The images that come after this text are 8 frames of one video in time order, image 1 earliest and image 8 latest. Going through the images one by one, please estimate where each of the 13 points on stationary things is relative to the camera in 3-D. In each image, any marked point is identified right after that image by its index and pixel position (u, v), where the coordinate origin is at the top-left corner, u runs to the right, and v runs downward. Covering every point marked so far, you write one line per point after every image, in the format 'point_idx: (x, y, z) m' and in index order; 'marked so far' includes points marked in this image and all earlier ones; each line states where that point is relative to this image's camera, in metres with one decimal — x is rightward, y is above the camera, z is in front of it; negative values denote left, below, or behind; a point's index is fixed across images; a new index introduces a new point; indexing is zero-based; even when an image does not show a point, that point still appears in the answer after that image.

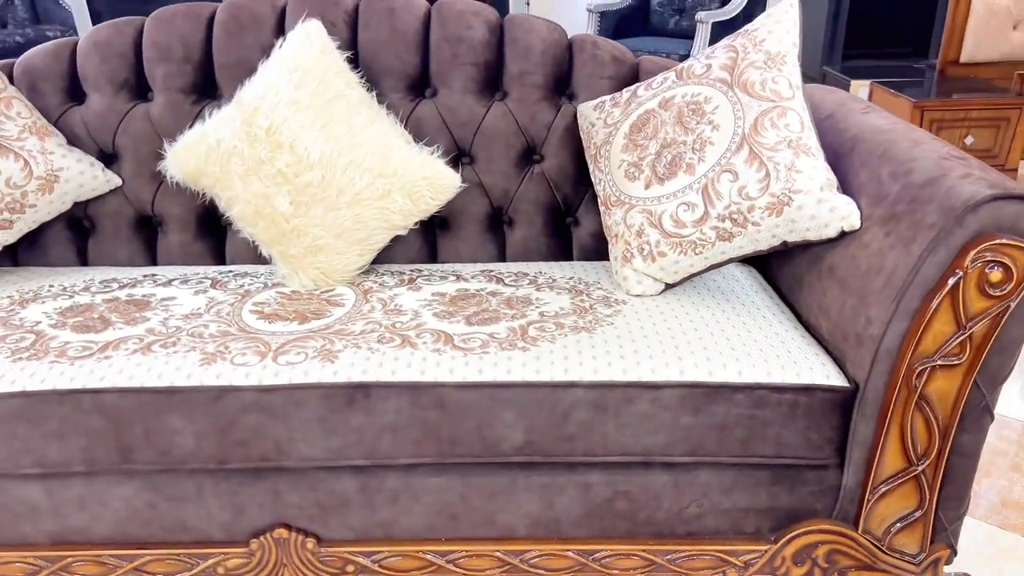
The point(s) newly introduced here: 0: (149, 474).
0: (-0.5, -0.3, +1.2) m
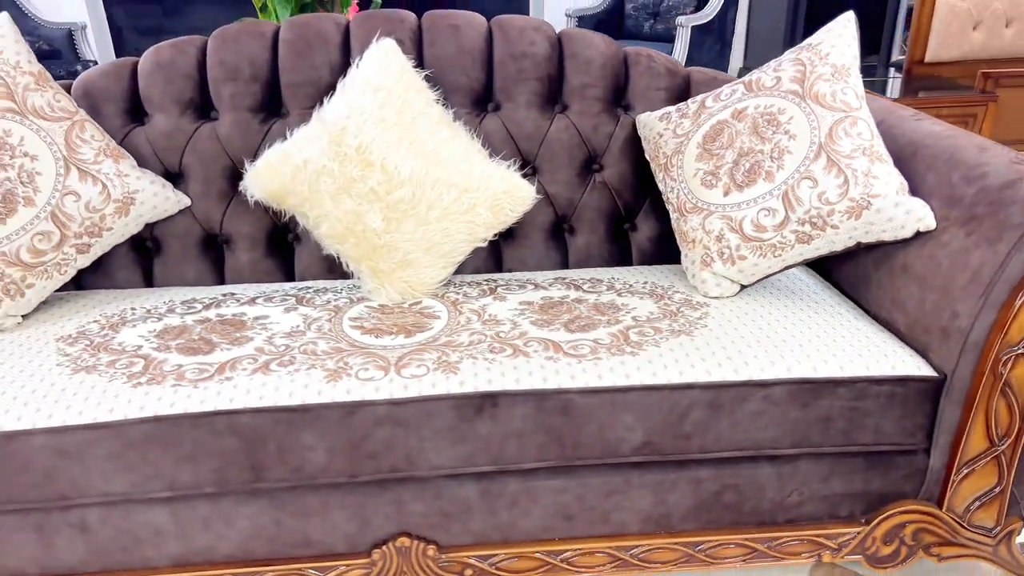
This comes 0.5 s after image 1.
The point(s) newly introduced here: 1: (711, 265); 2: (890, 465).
0: (-0.3, -0.3, +1.2) m
1: (+0.3, 0.0, +1.4) m
2: (+0.6, -0.3, +1.3) m
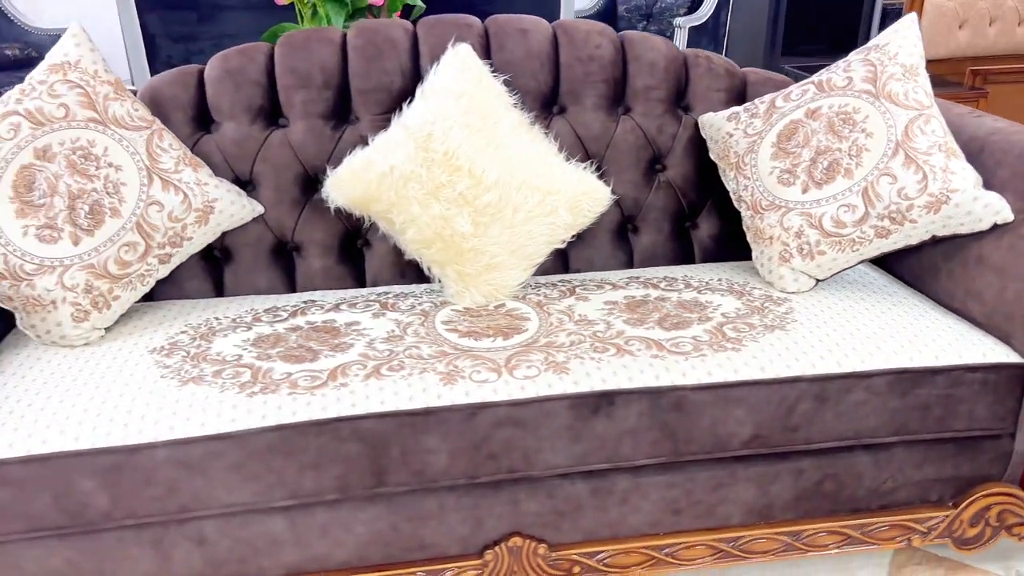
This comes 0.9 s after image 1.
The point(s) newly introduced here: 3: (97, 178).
0: (-0.2, -0.3, +1.2) m
1: (+0.5, +0.1, +1.5) m
2: (+0.7, -0.3, +1.3) m
3: (-0.7, +0.2, +1.3) m
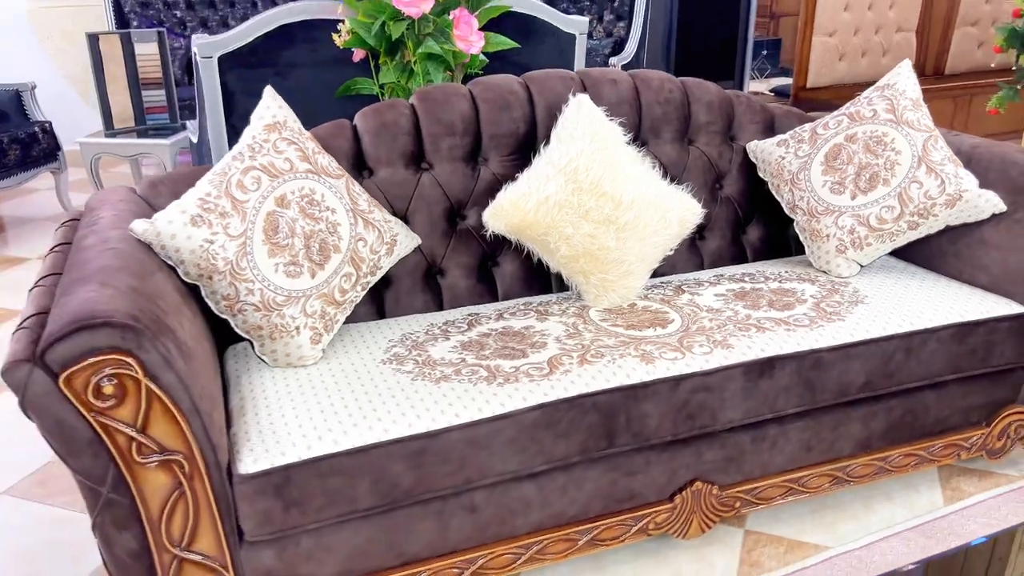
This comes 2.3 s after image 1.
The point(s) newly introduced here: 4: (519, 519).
0: (+0.2, -0.3, +1.5) m
1: (+0.8, +0.1, +1.9) m
2: (+1.1, -0.2, +1.8) m
3: (-0.4, +0.1, +1.6) m
4: (0.0, -0.4, +1.5) m
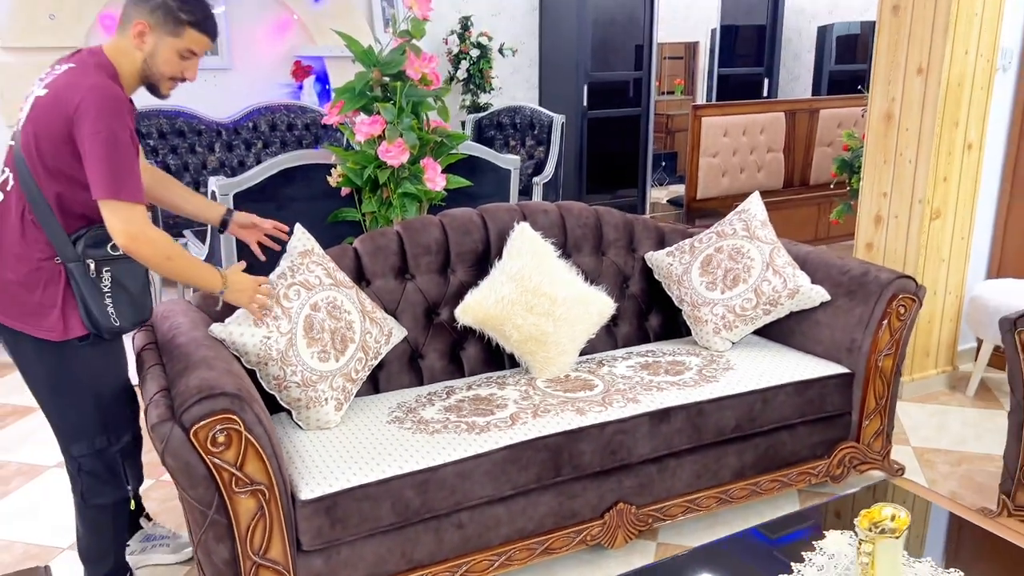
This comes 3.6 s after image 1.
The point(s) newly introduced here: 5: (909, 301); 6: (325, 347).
0: (+0.1, -0.5, +2.1) m
1: (+0.6, -0.1, +2.6) m
2: (+1.0, -0.4, +2.5) m
3: (-0.4, -0.1, +2.1) m
4: (0.0, -0.6, +2.0) m
5: (+1.2, 0.0, +2.4) m
6: (-0.5, -0.1, +2.1) m
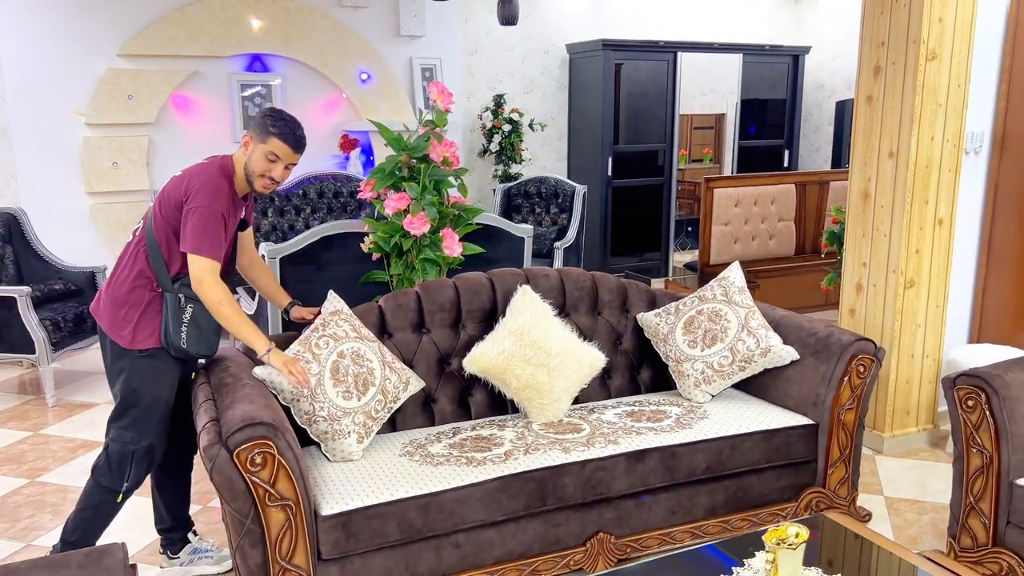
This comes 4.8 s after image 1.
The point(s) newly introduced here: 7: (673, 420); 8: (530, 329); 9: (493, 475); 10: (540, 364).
0: (+0.1, -0.6, +2.4) m
1: (+0.7, -0.3, +2.9) m
2: (+1.0, -0.6, +2.7) m
3: (-0.4, -0.2, +2.5) m
4: (-0.1, -0.7, +2.3) m
5: (+1.2, -0.2, +2.7) m
6: (-0.5, -0.3, +2.4) m
7: (+0.5, -0.4, +2.7) m
8: (+0.1, -0.1, +2.7) m
9: (-0.1, -0.5, +2.3) m
10: (+0.1, -0.3, +2.7) m
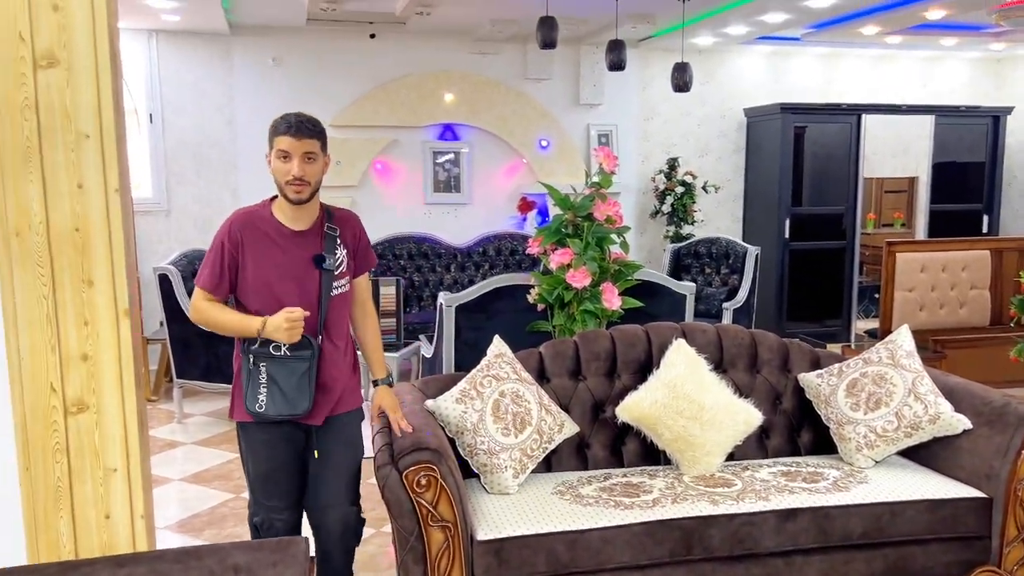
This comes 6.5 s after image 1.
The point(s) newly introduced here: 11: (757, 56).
0: (+0.5, -0.8, +2.5) m
1: (+1.2, -0.5, +2.8) m
2: (+1.4, -0.8, +2.6) m
3: (0.0, -0.4, +2.7) m
4: (+0.3, -0.9, +2.4) m
5: (+1.7, -0.4, +2.6) m
6: (0.0, -0.4, +2.6) m
7: (+1.0, -0.6, +2.7) m
8: (+0.6, -0.3, +2.8) m
9: (+0.4, -0.7, +2.4) m
10: (+0.6, -0.4, +2.8) m
11: (+2.0, +1.9, +6.9) m
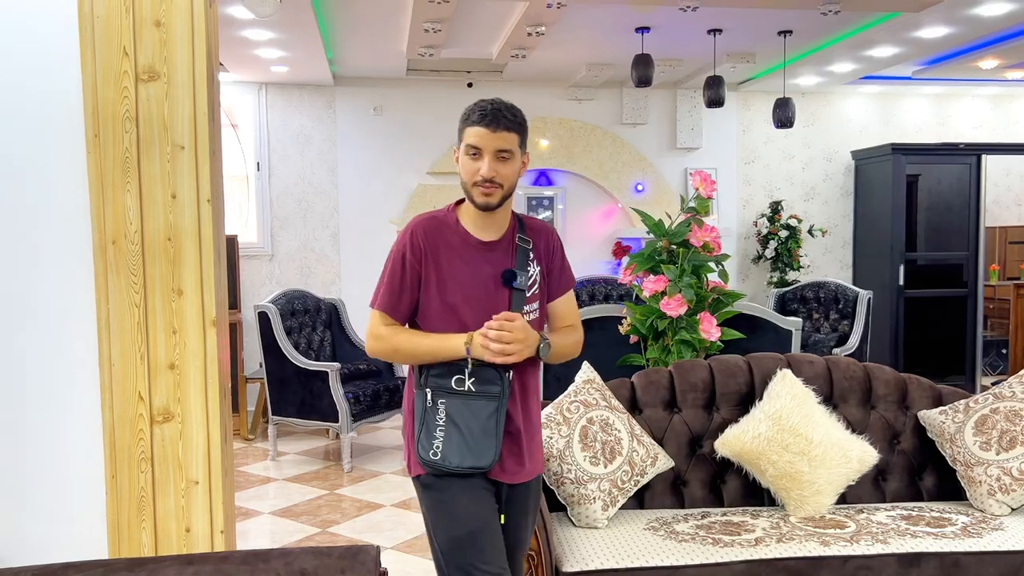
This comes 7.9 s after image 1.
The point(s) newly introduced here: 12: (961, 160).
0: (+0.8, -0.9, +2.2) m
1: (+1.5, -0.6, +2.5) m
2: (+1.7, -0.9, +2.3) m
3: (+0.3, -0.5, +2.6) m
4: (+0.6, -0.9, +2.2) m
5: (+1.9, -0.5, +2.2) m
6: (+0.3, -0.5, +2.5) m
7: (+1.3, -0.7, +2.4) m
8: (+0.9, -0.4, +2.6) m
9: (+0.6, -0.7, +2.2) m
10: (+0.9, -0.5, +2.6) m
11: (+2.8, +1.5, +6.6) m
12: (+3.3, +0.9, +6.1) m
